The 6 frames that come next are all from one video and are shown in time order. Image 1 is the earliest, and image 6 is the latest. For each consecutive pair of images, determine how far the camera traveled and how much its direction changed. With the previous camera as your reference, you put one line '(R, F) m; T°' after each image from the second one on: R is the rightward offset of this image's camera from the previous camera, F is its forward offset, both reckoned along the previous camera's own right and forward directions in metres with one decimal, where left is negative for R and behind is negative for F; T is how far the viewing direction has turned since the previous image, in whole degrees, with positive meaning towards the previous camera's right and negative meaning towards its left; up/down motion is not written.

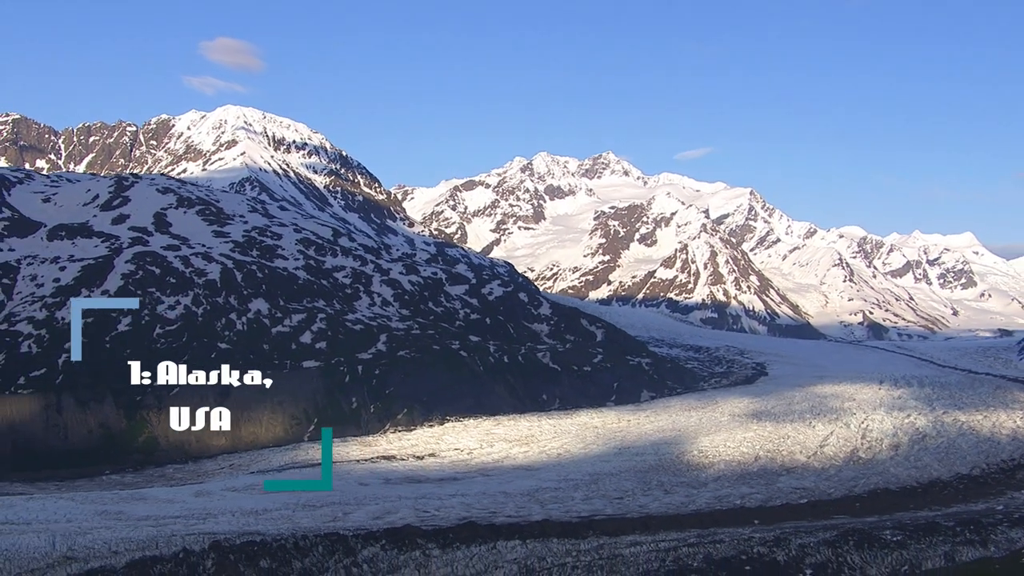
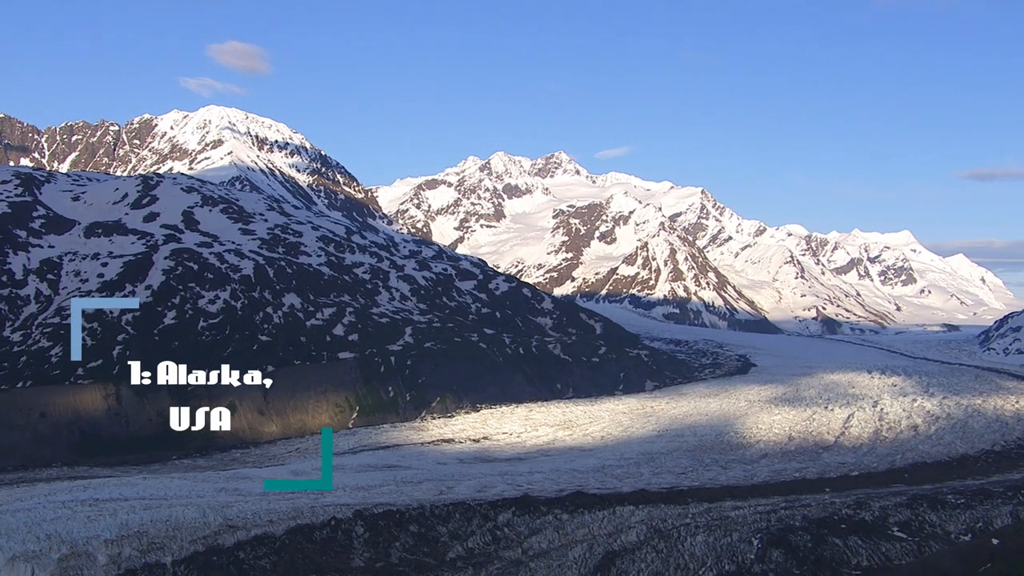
(-8.1, -4.8) m; +3°
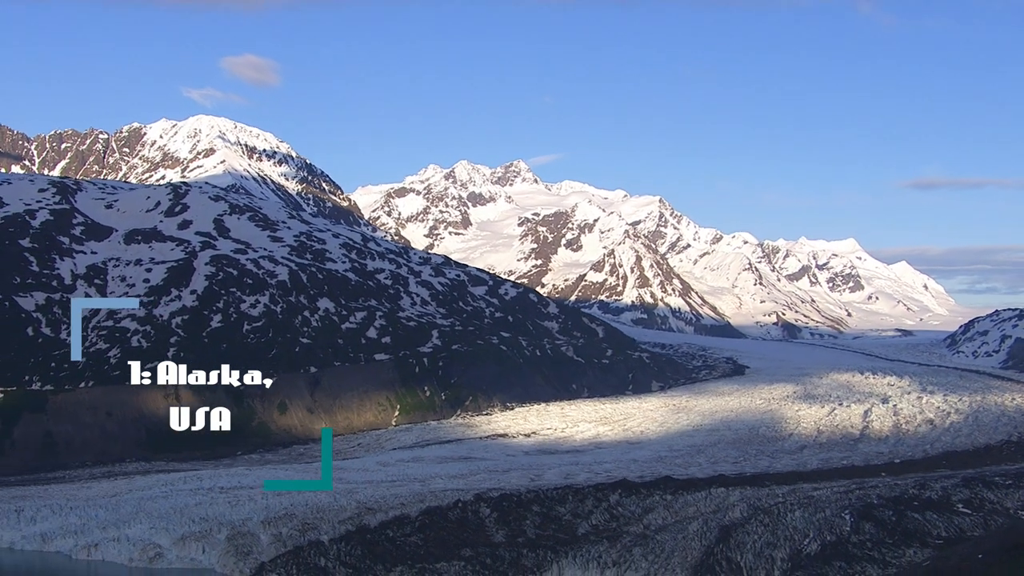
(-8.2, -4.9) m; +3°
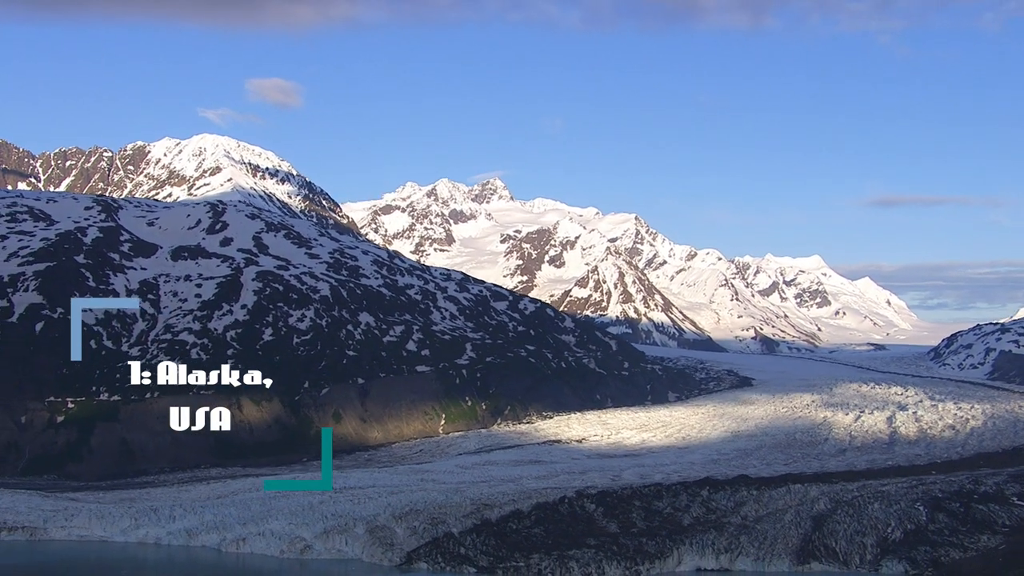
(-7.4, -4.7) m; +2°
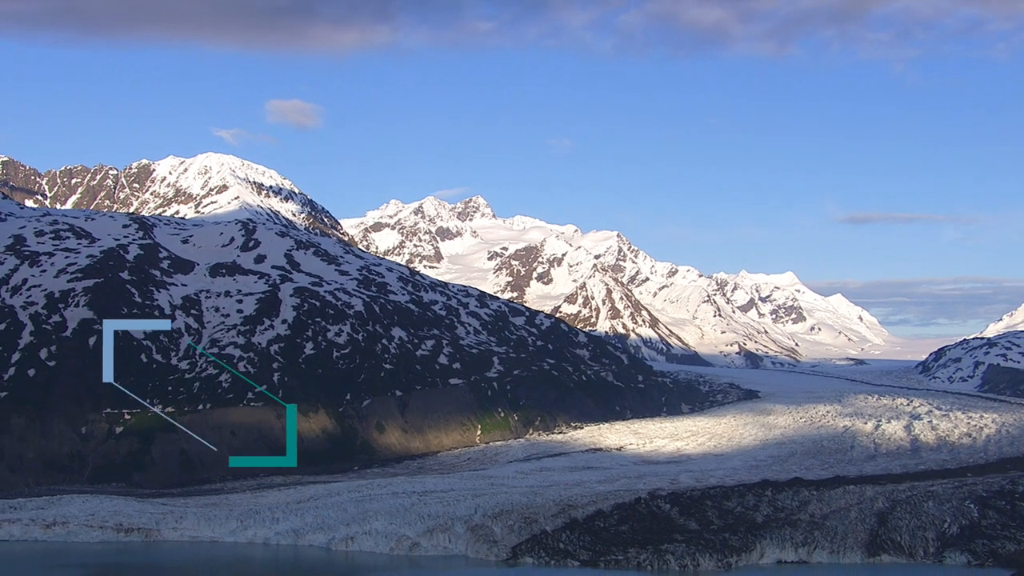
(-6.2, -4.0) m; +2°
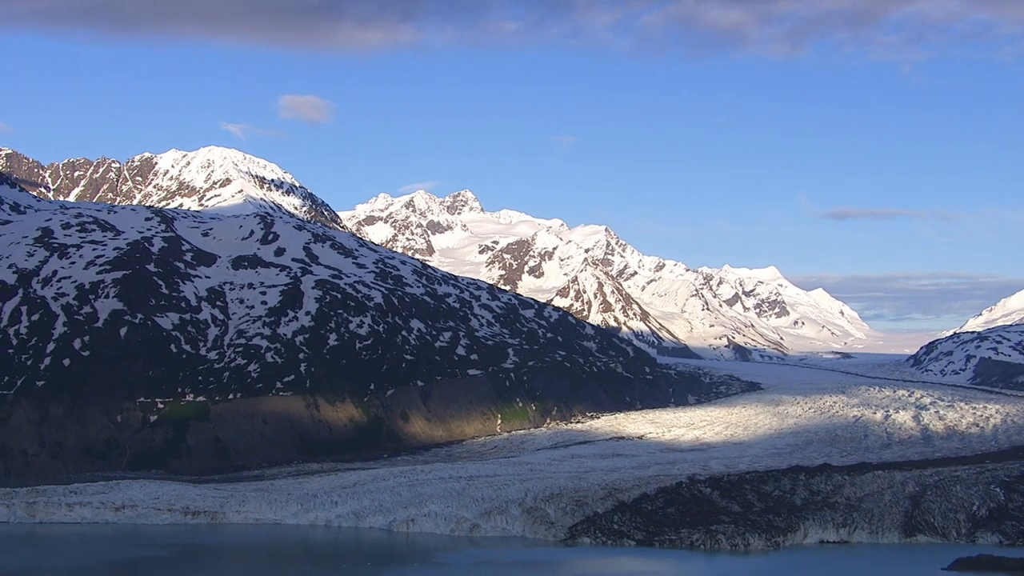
(-4.0, -2.4) m; +1°
